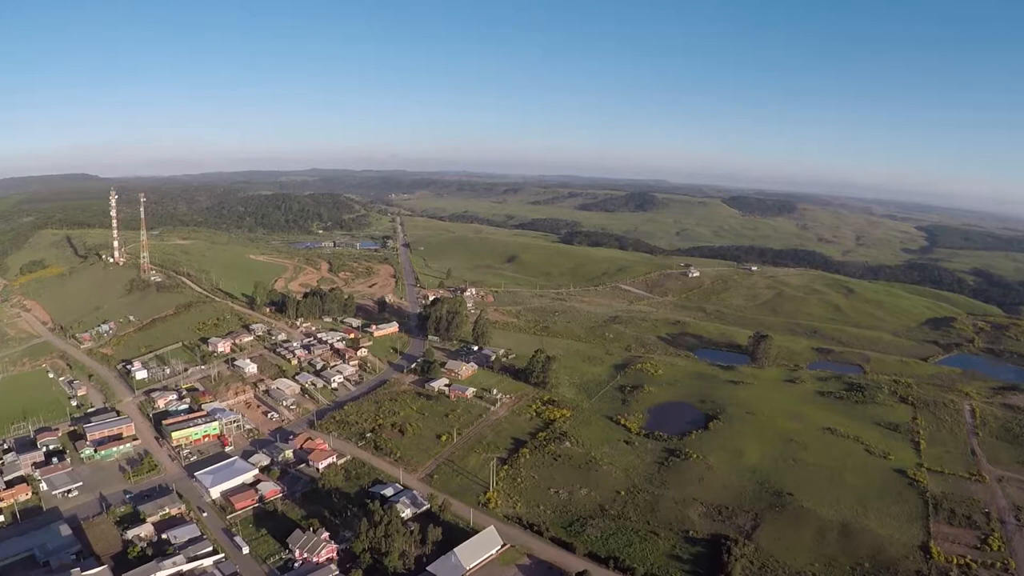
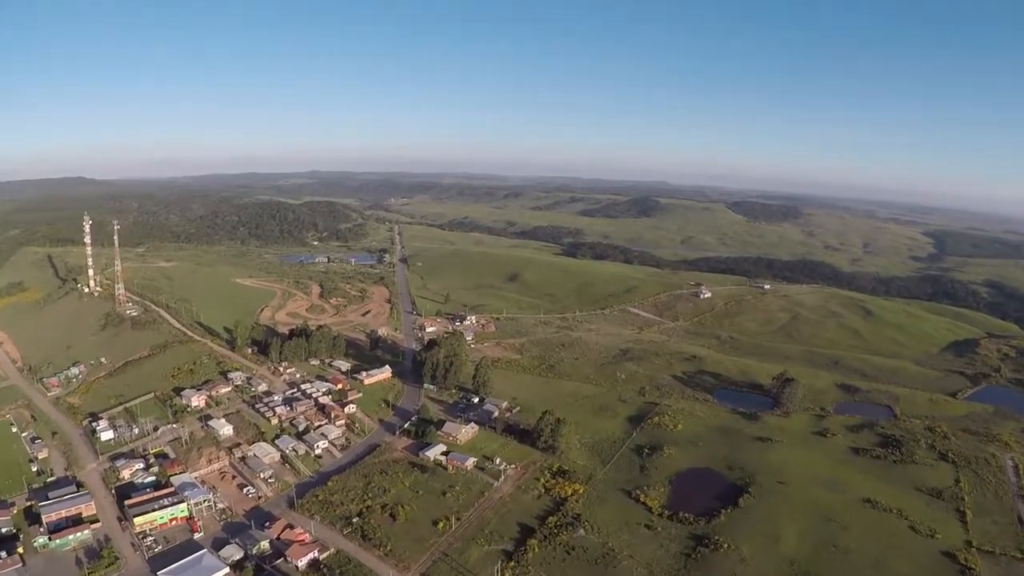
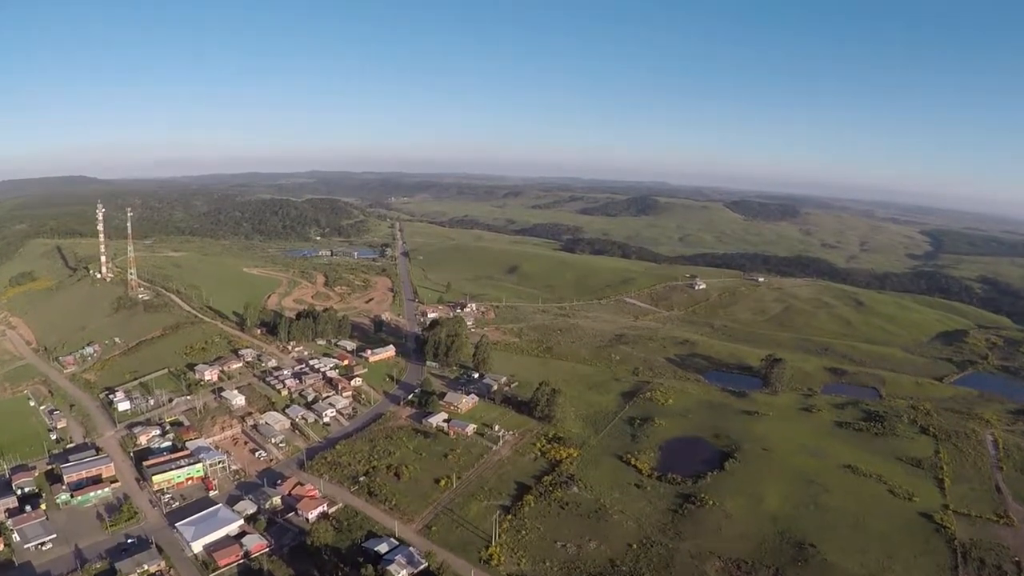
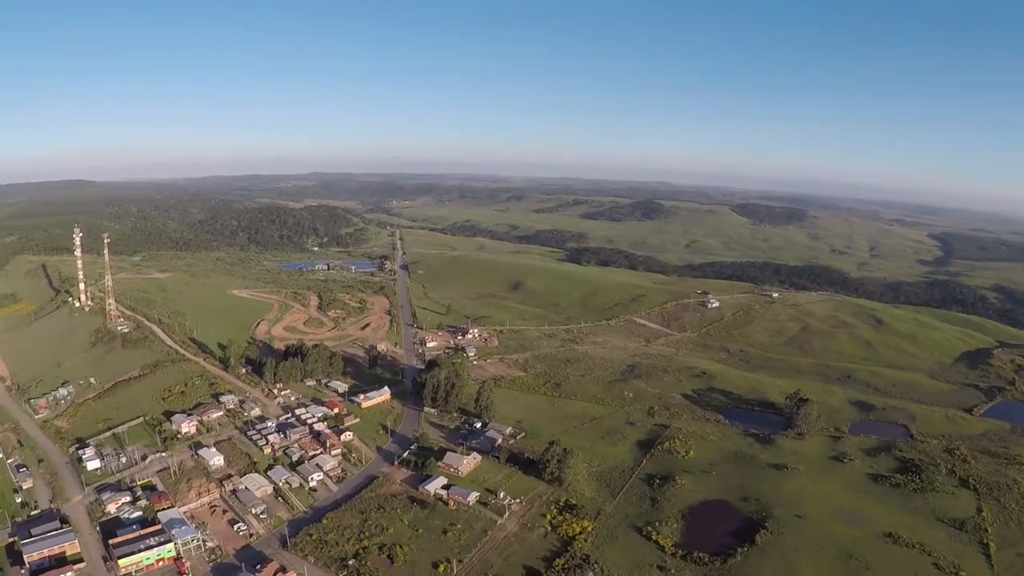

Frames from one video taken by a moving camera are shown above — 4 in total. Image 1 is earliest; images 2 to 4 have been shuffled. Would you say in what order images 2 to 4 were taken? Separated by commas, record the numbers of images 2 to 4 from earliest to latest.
3, 2, 4
